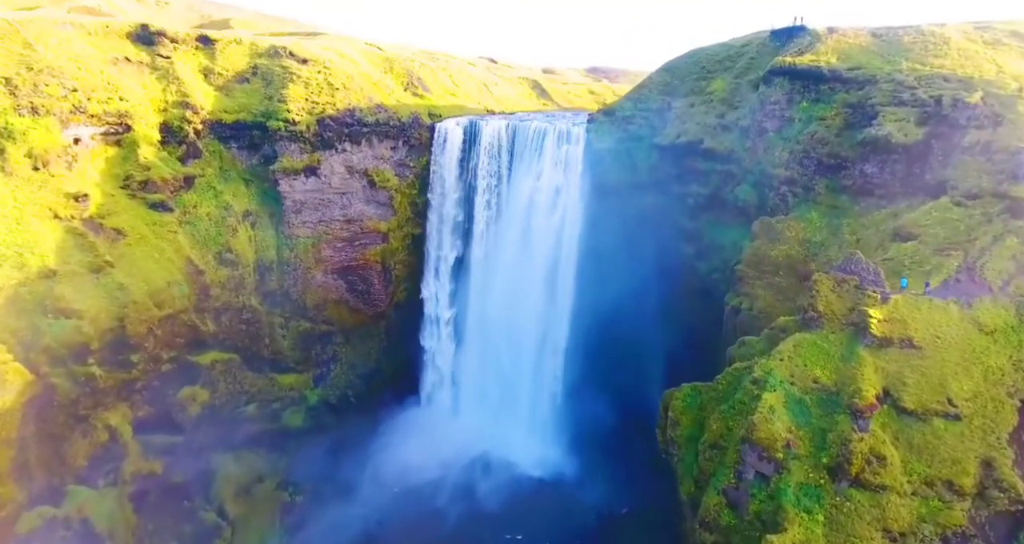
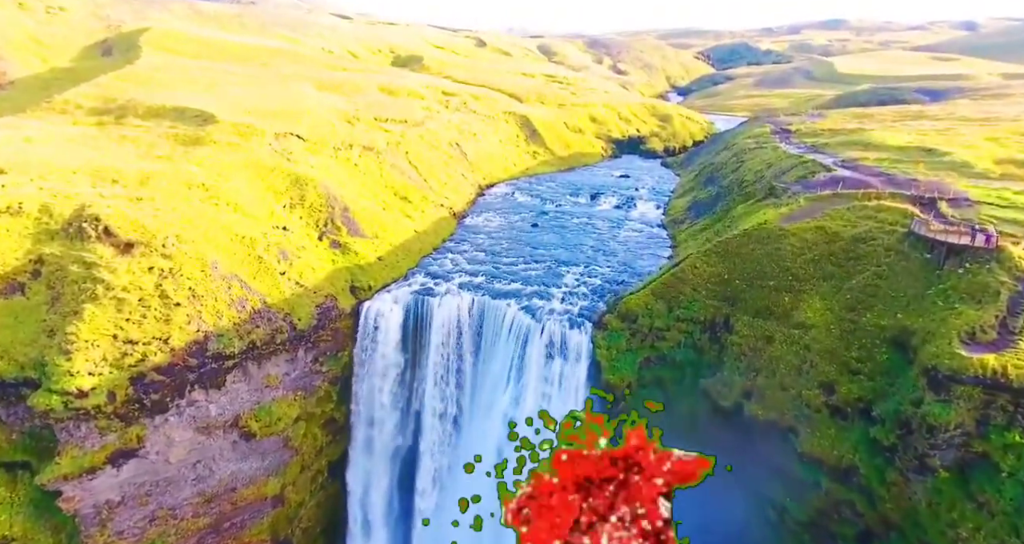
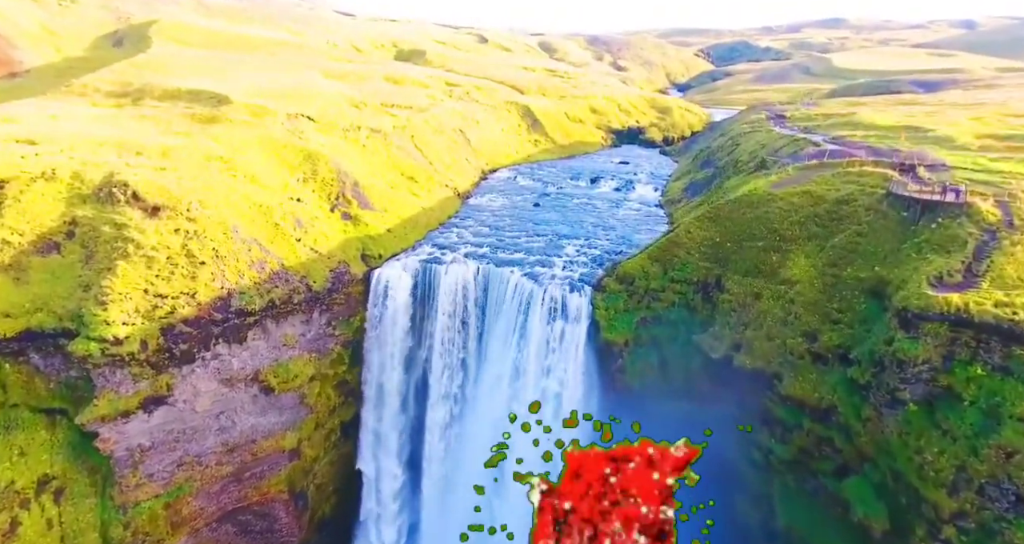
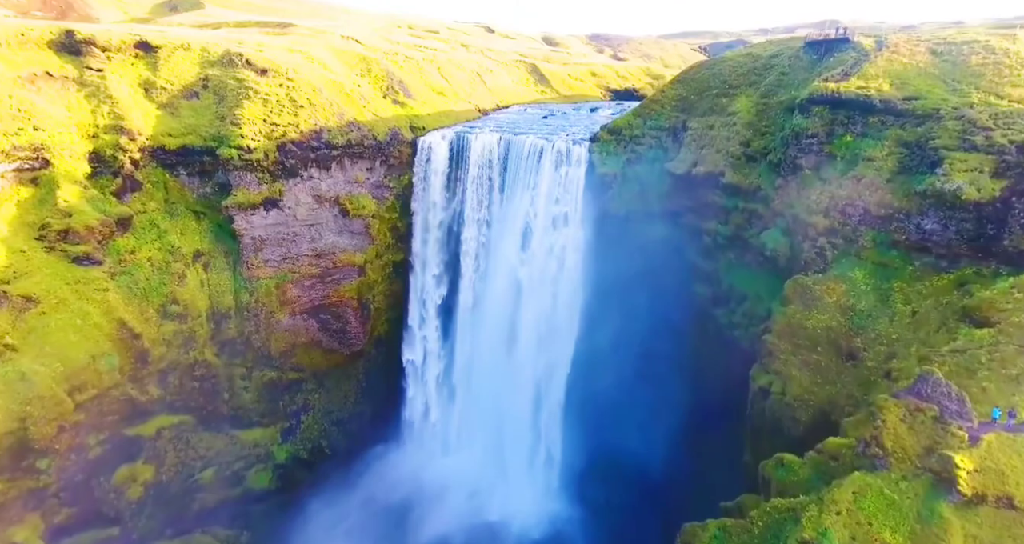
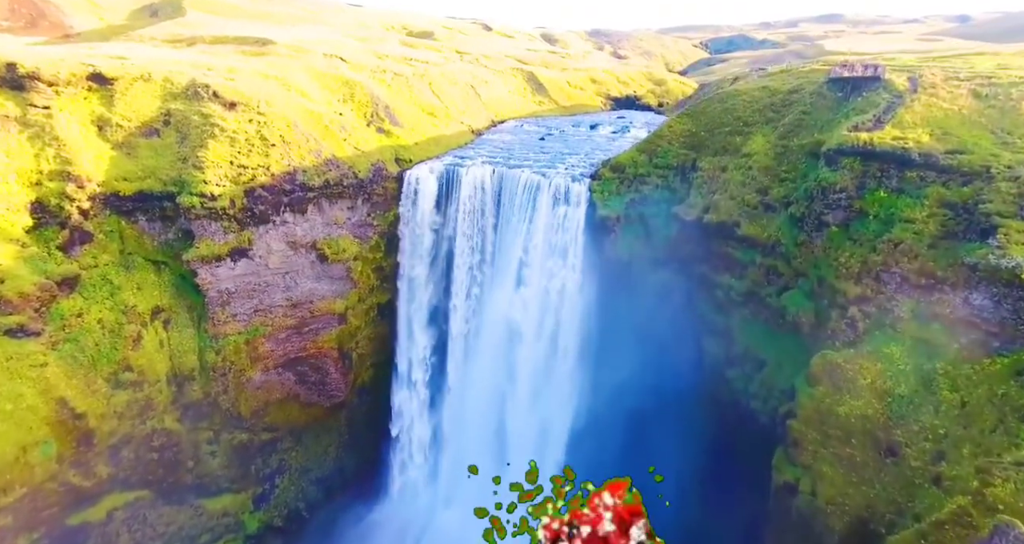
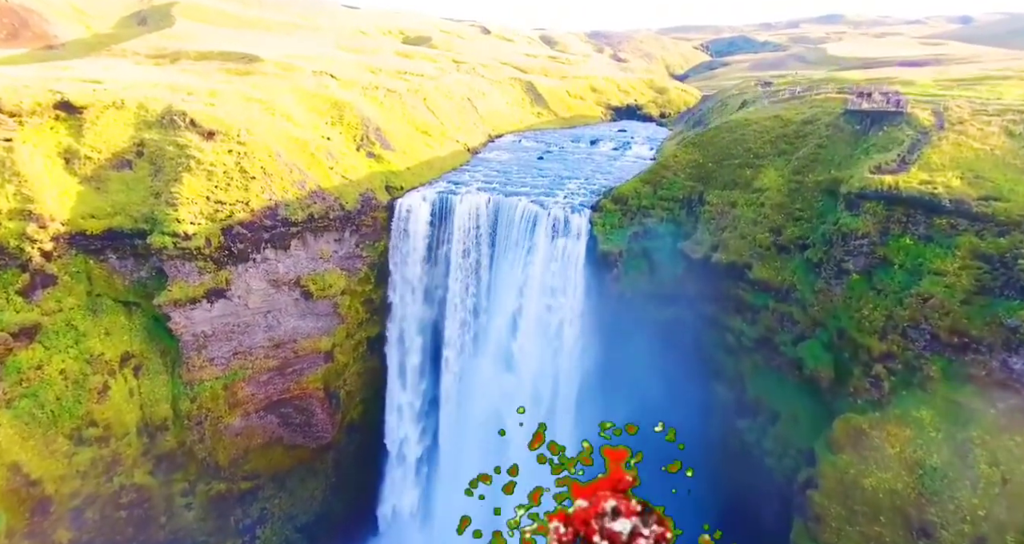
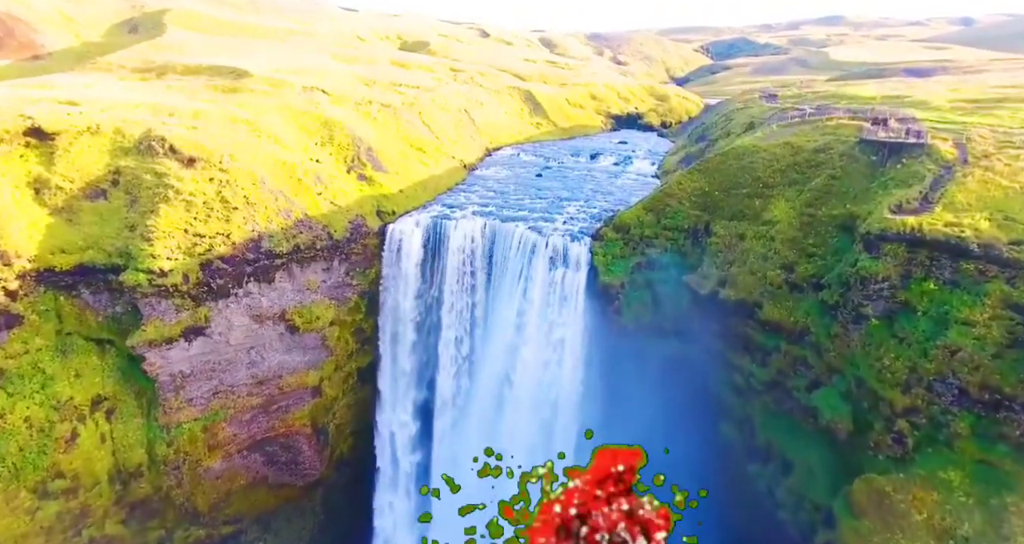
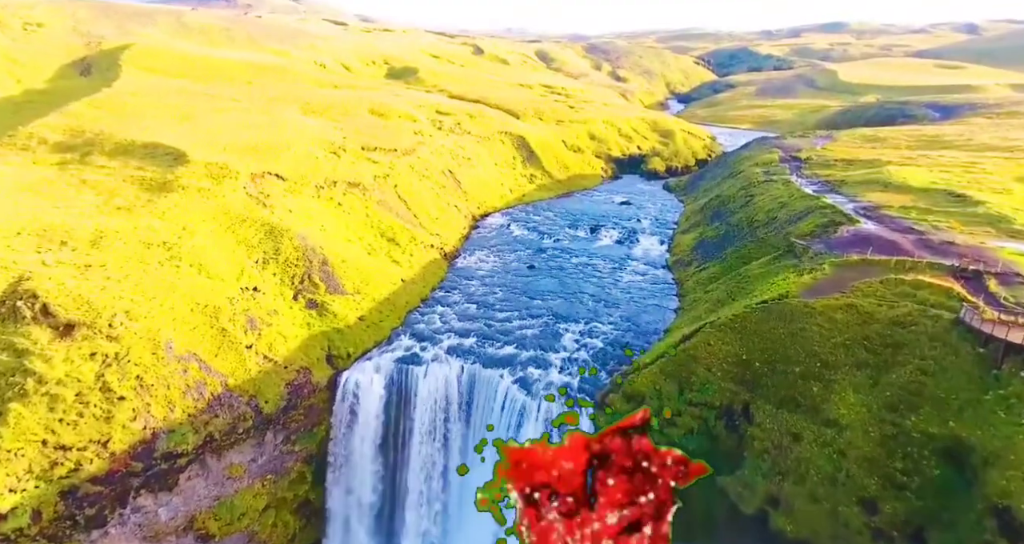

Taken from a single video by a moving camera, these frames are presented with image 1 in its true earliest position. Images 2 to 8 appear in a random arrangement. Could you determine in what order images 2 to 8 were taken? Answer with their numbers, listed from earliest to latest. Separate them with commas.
4, 5, 6, 7, 3, 2, 8
